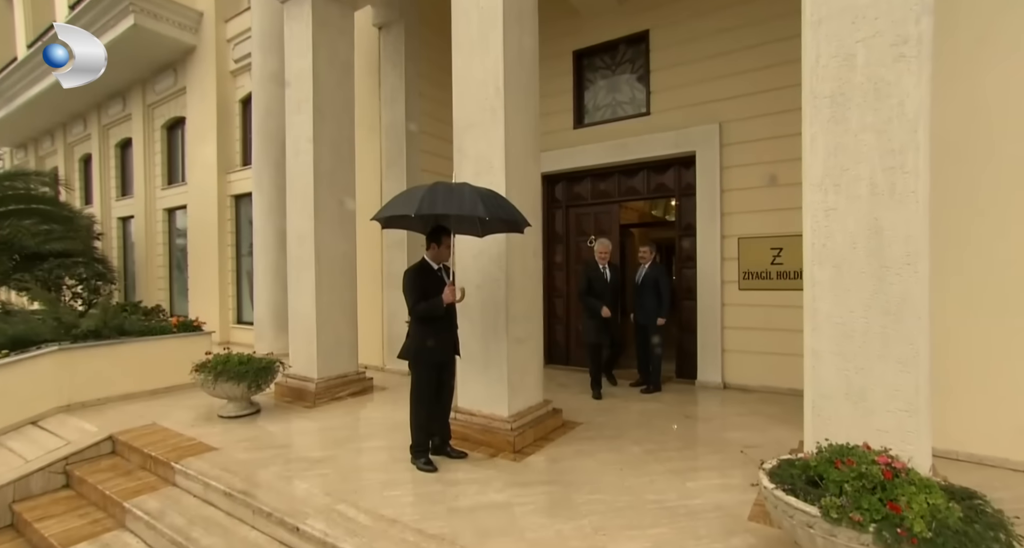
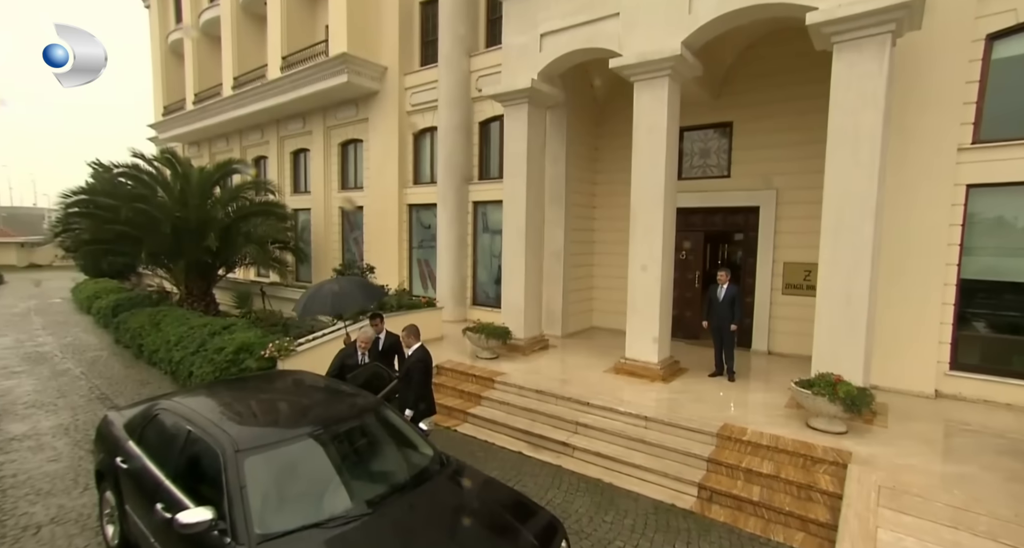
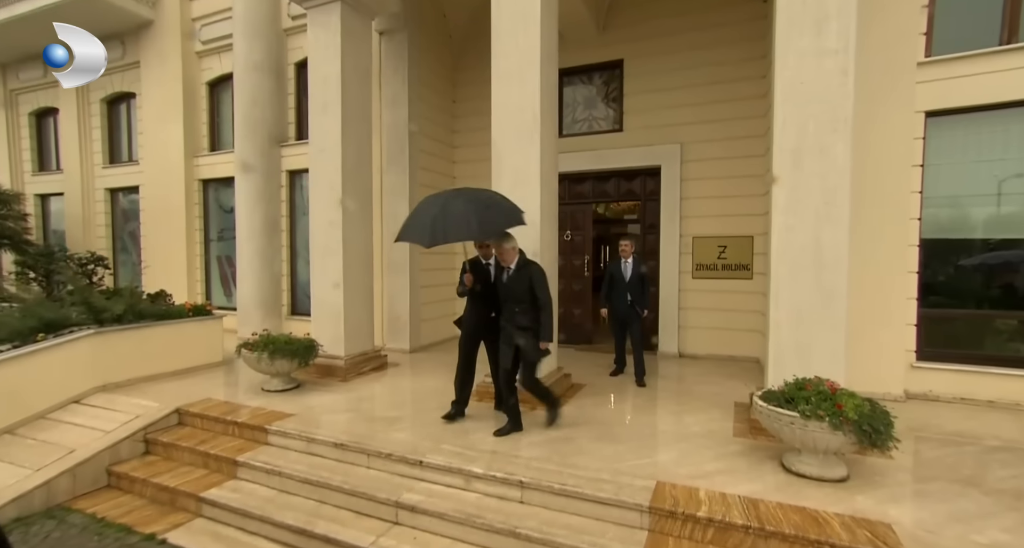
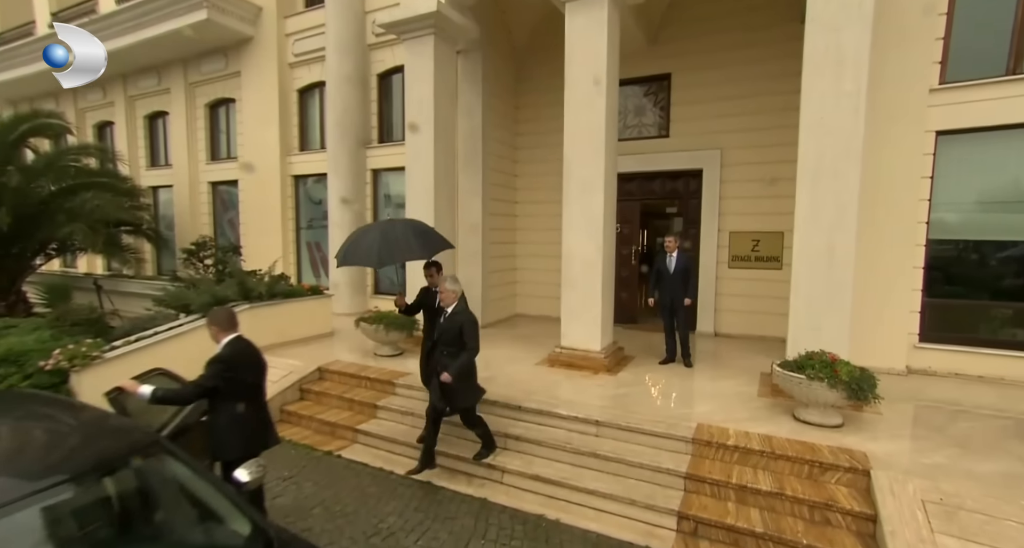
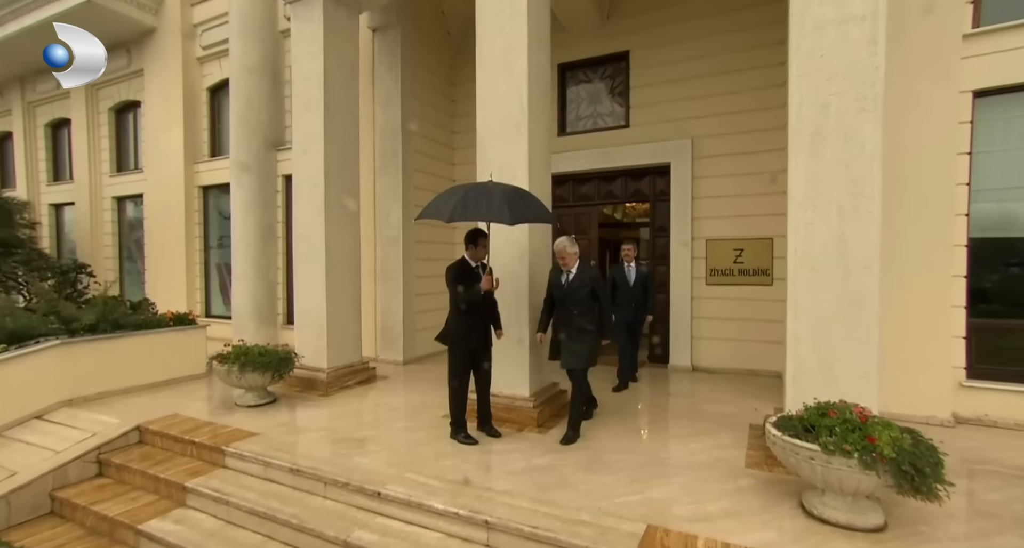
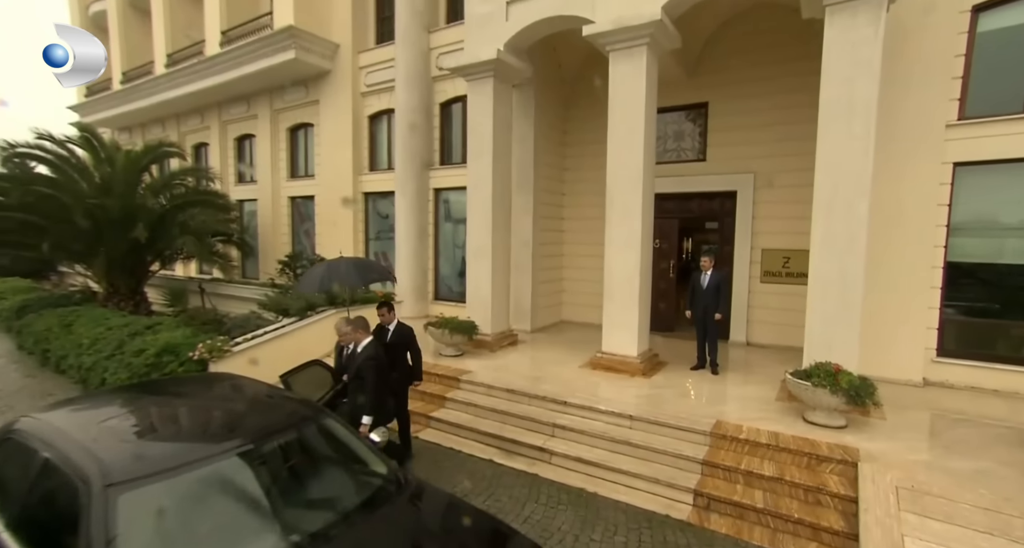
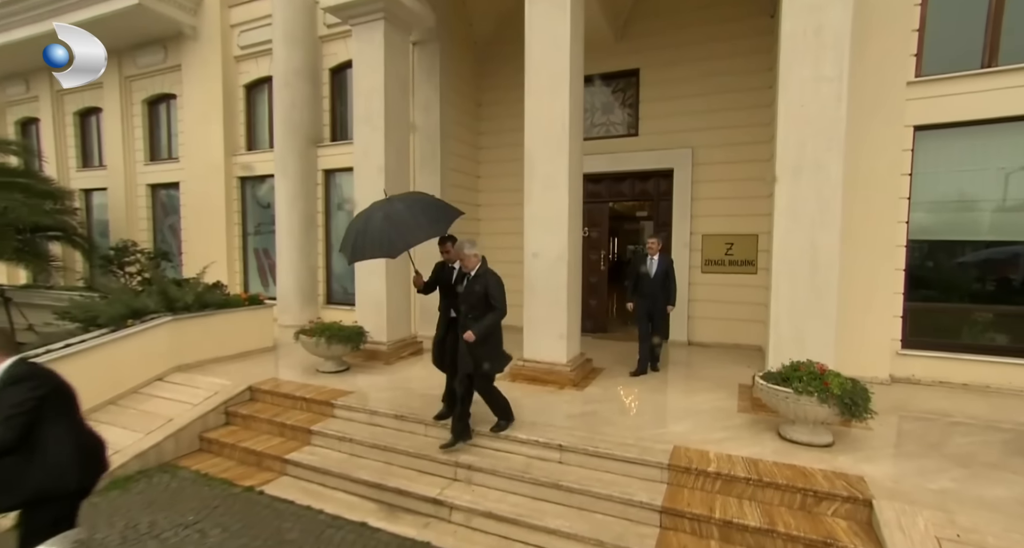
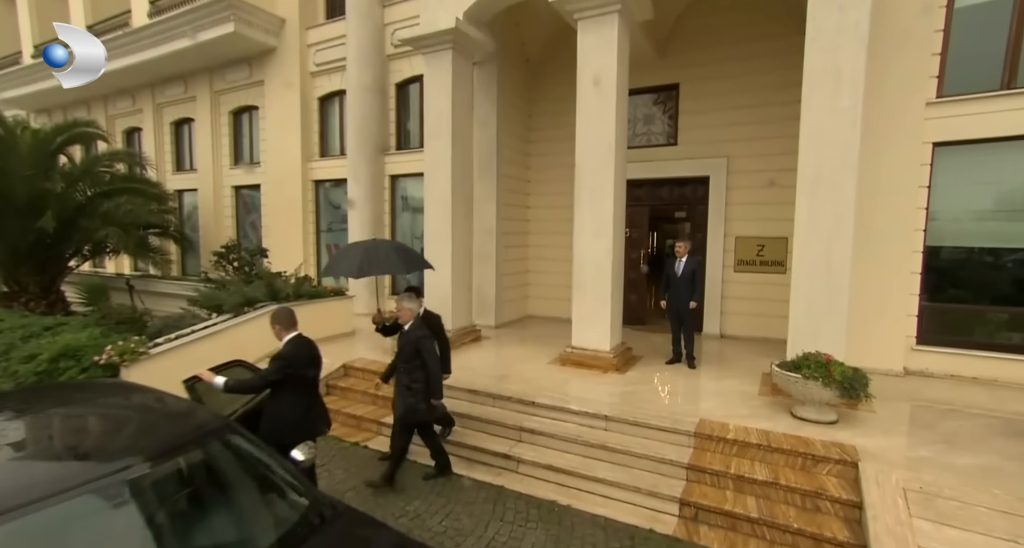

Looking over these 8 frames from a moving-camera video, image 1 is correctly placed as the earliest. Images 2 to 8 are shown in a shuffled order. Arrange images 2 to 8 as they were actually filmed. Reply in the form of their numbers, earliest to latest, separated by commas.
5, 3, 7, 4, 8, 6, 2
